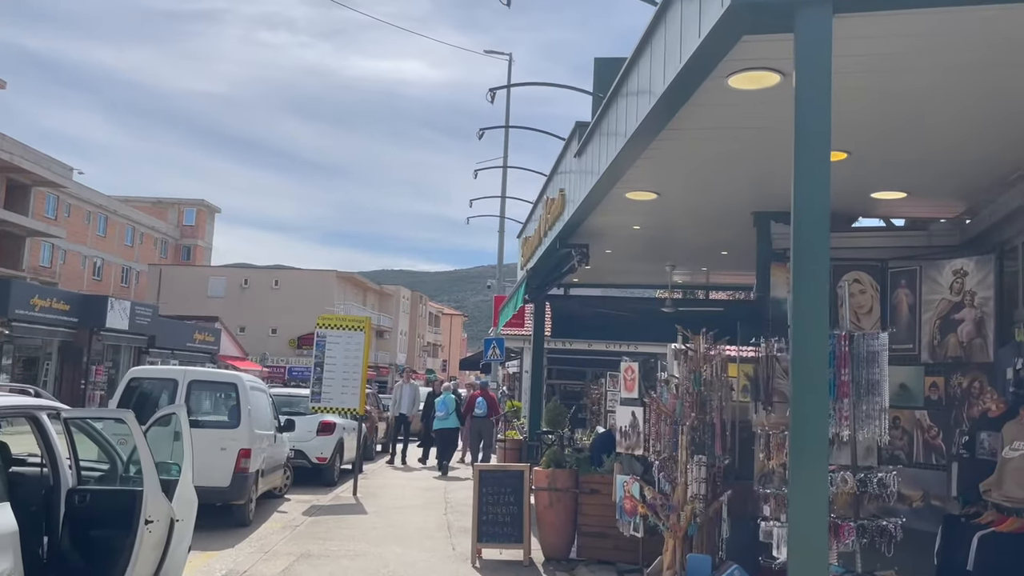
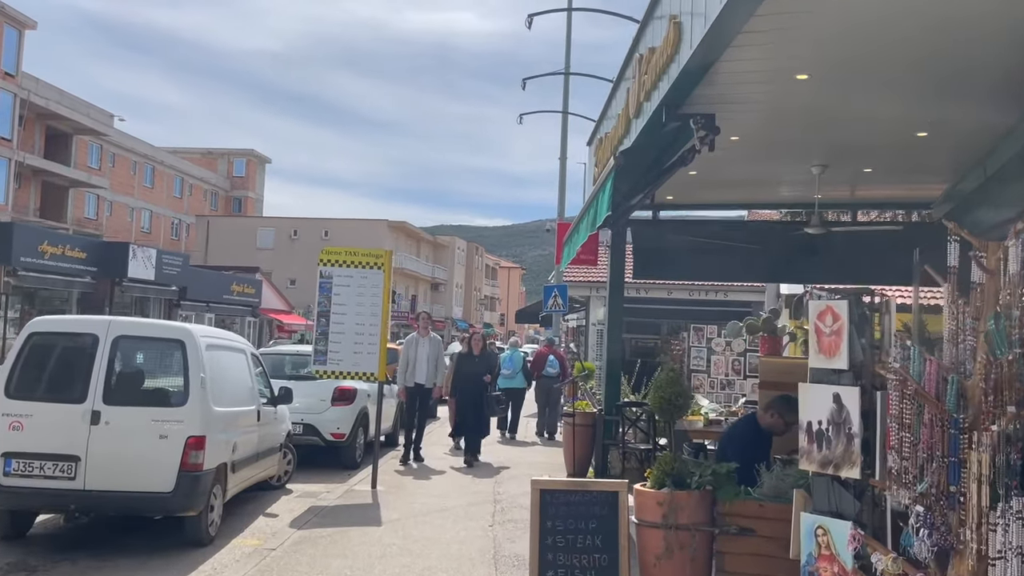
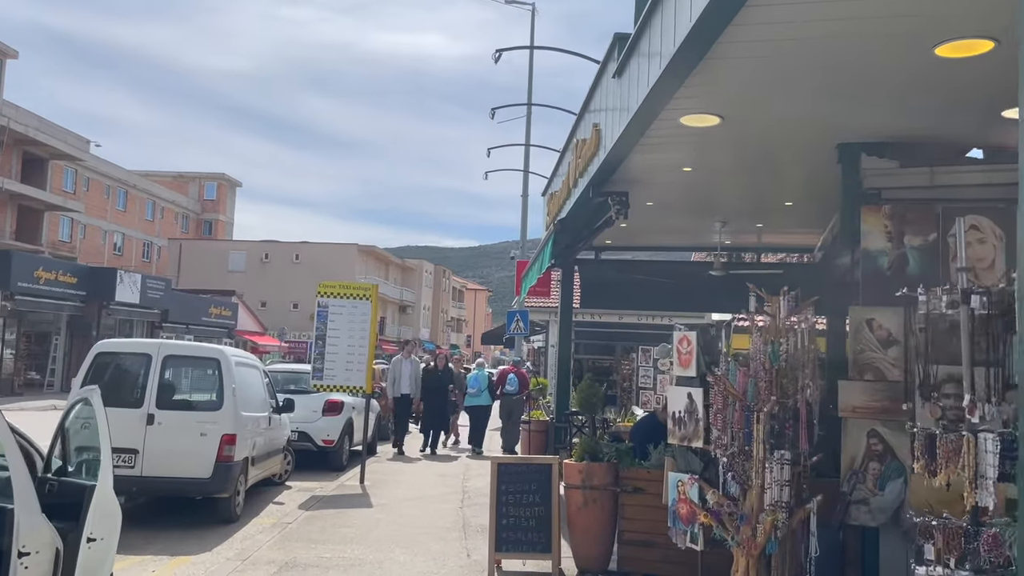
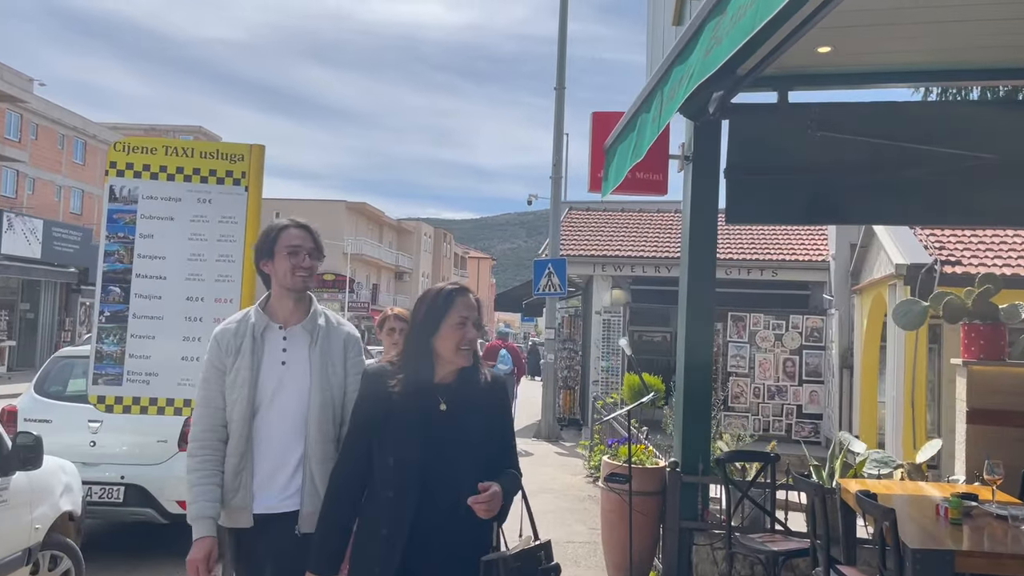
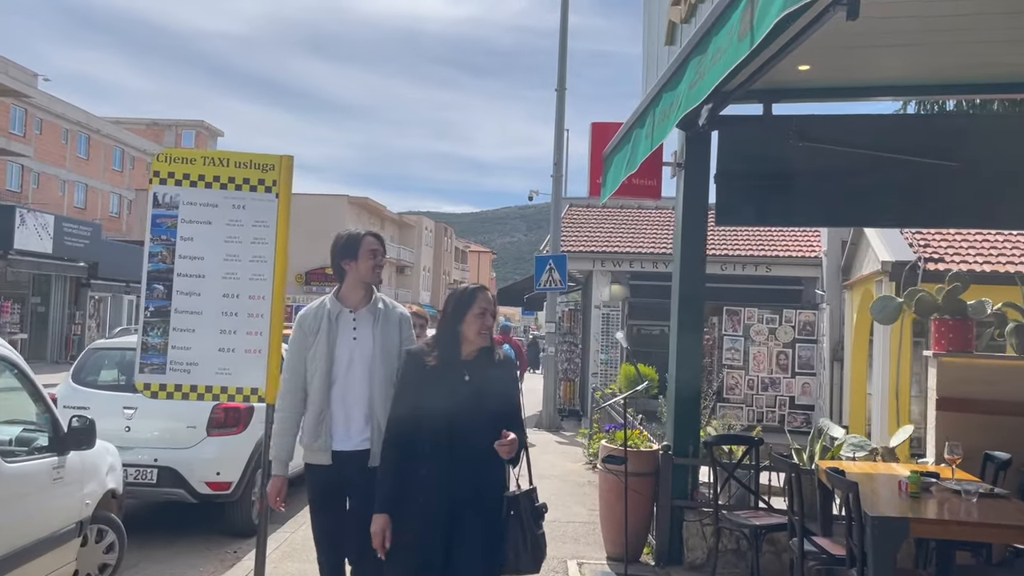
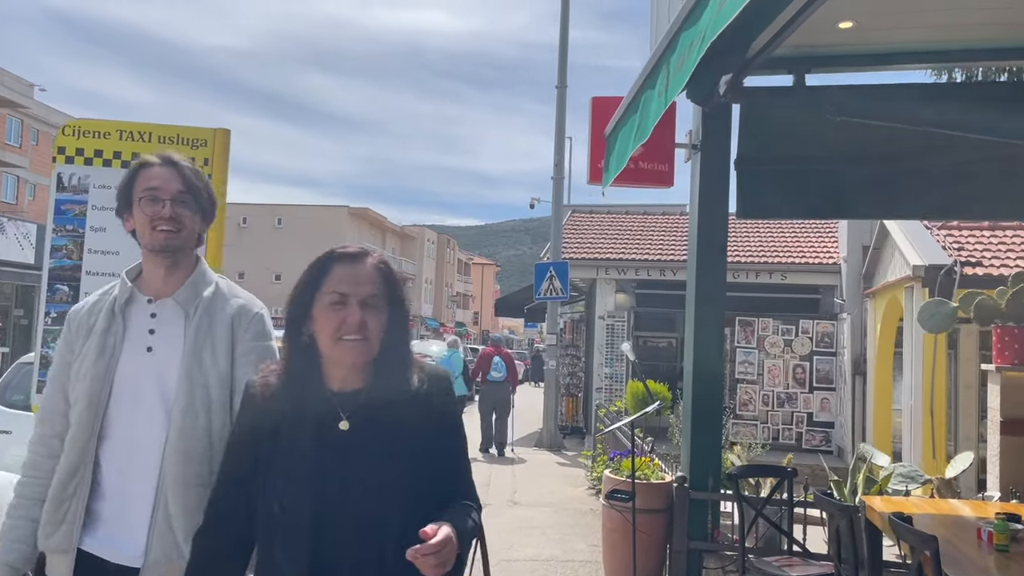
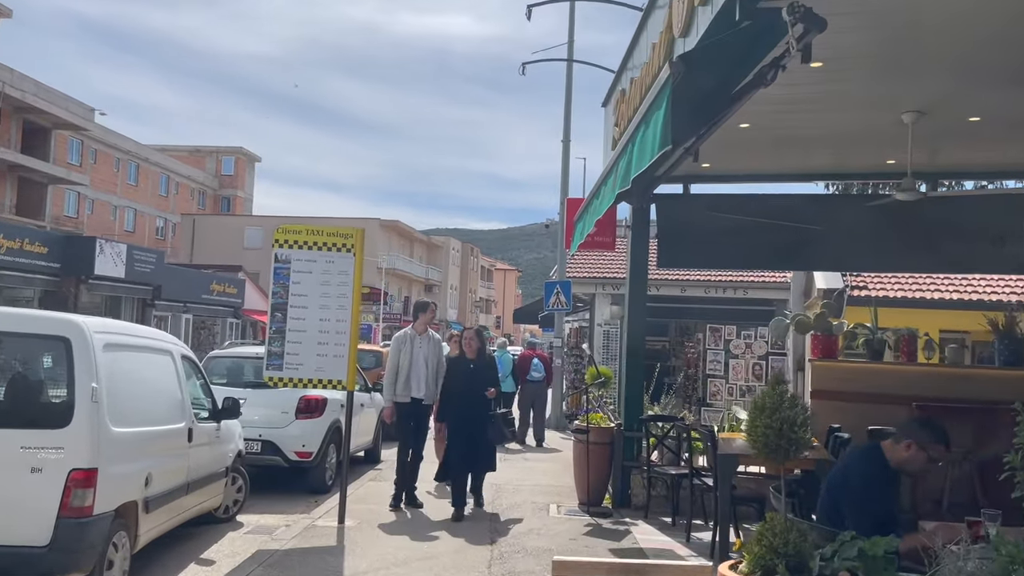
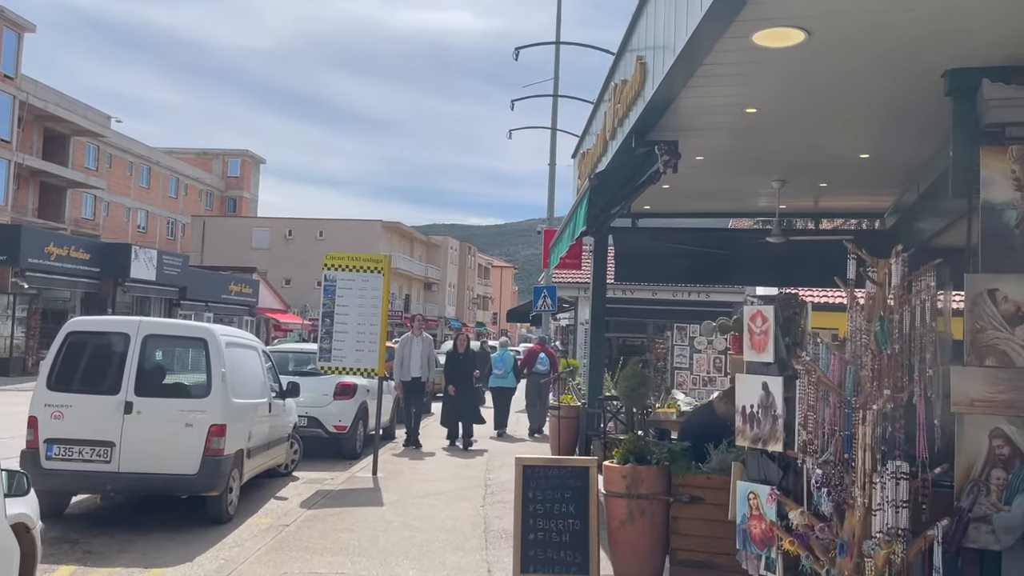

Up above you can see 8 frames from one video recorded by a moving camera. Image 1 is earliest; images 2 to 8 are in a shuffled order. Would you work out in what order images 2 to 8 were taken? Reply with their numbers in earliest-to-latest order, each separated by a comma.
3, 8, 2, 7, 5, 4, 6
